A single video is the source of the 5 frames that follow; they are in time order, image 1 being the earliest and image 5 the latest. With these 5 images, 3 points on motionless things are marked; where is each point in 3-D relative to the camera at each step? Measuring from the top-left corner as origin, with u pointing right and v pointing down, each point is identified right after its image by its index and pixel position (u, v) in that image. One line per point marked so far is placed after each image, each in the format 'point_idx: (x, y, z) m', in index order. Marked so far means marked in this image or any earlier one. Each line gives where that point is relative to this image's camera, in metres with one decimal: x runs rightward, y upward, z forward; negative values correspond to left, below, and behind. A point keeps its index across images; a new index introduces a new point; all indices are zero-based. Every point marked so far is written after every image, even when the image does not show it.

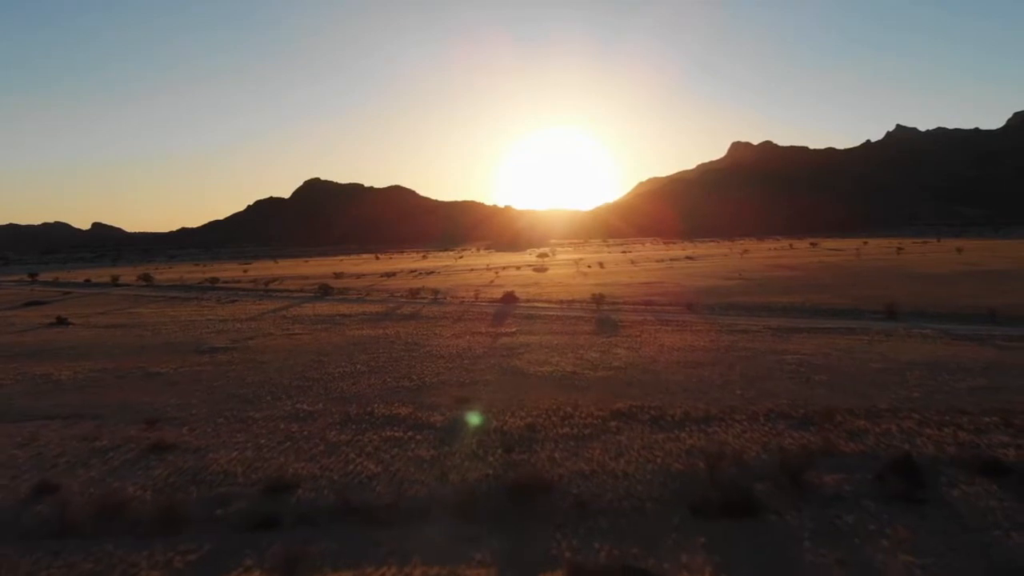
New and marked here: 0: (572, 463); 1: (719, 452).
0: (+1.2, -3.6, +17.3) m
1: (+4.3, -3.4, +17.6) m
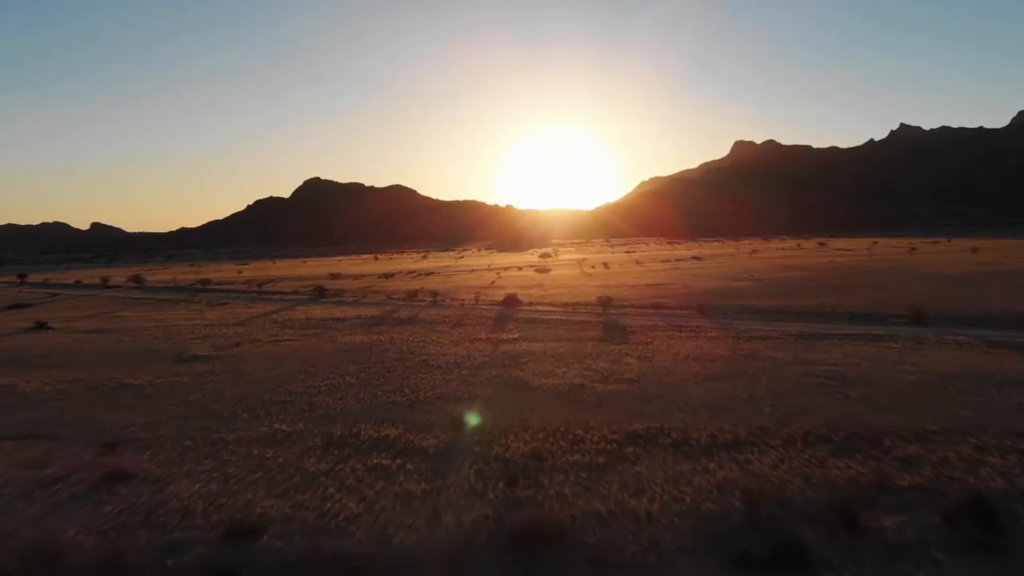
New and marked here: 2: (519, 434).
0: (+1.3, -3.7, +14.8) m
1: (+4.4, -3.6, +15.2) m
2: (+0.2, -3.3, +19.4) m
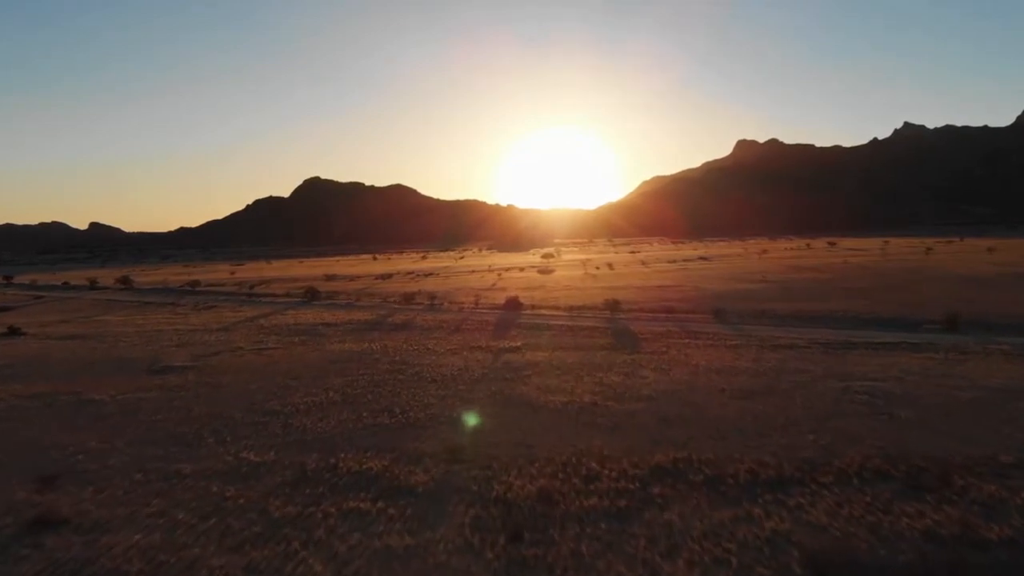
0: (+1.3, -3.9, +12.0) m
1: (+4.5, -3.8, +12.3) m
2: (+0.2, -3.5, +16.6) m
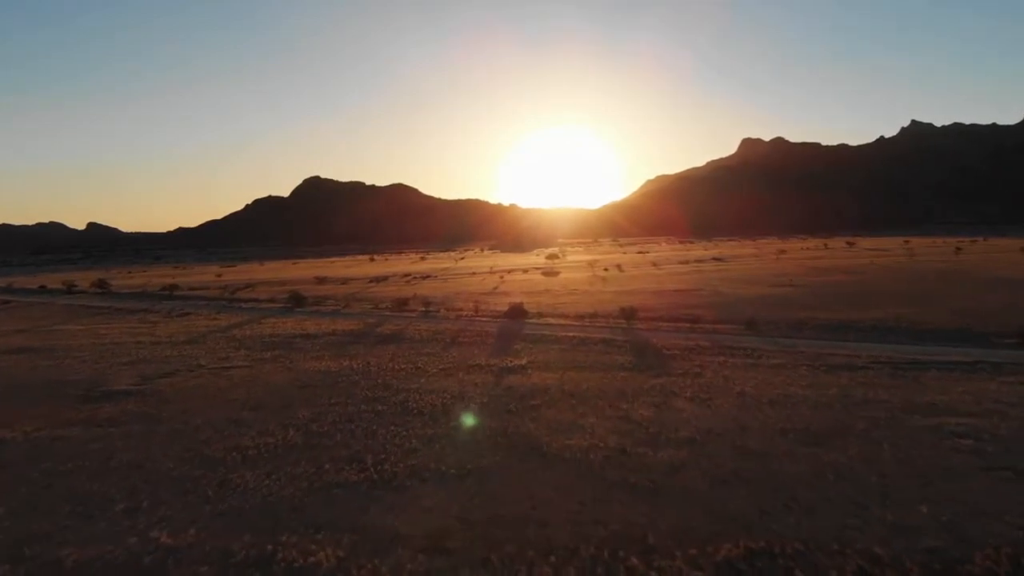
0: (+1.4, -4.2, +7.0) m
1: (+4.5, -4.1, +7.4) m
2: (+0.3, -3.8, +11.6) m
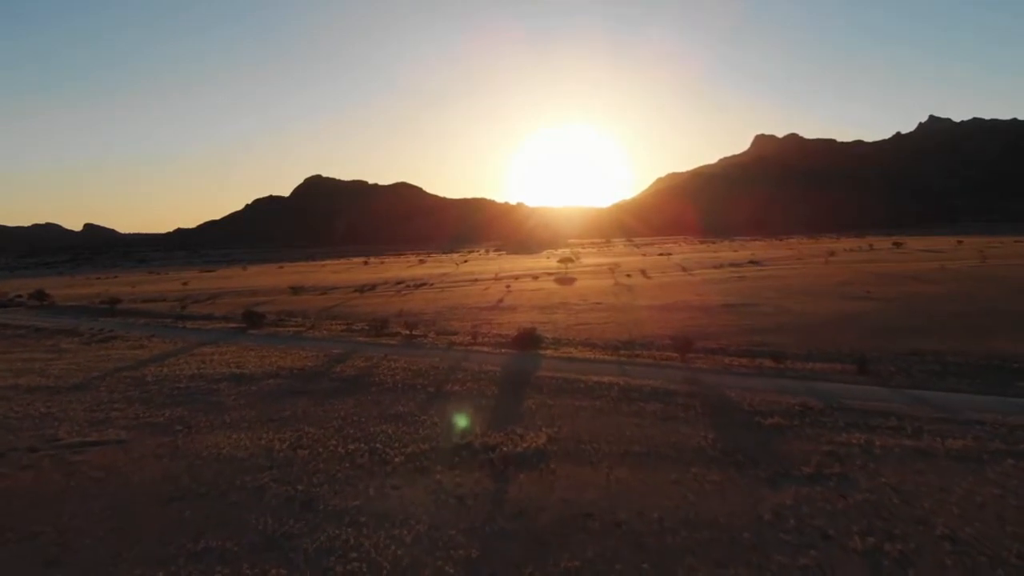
0: (+1.5, -5.0, -3.5) m
1: (+4.6, -4.8, -3.2) m
2: (+0.5, -4.6, +1.1) m
